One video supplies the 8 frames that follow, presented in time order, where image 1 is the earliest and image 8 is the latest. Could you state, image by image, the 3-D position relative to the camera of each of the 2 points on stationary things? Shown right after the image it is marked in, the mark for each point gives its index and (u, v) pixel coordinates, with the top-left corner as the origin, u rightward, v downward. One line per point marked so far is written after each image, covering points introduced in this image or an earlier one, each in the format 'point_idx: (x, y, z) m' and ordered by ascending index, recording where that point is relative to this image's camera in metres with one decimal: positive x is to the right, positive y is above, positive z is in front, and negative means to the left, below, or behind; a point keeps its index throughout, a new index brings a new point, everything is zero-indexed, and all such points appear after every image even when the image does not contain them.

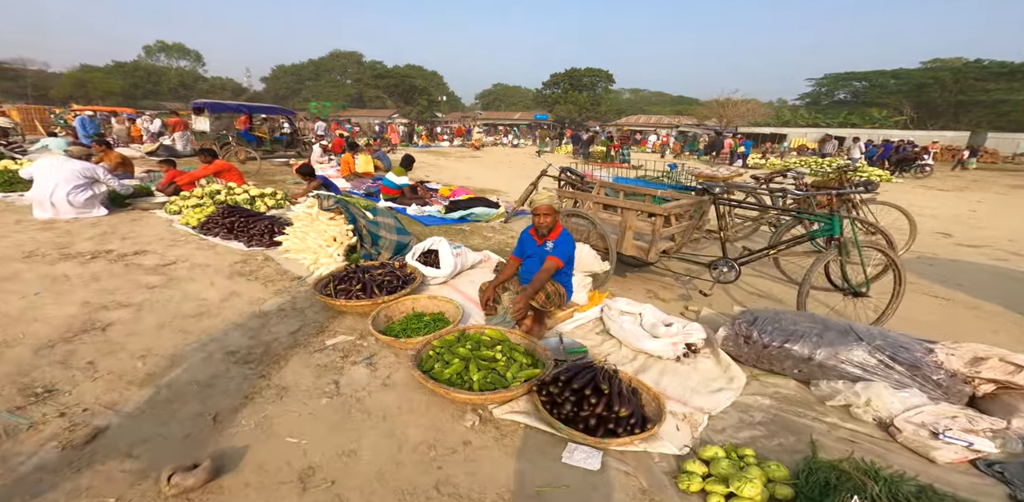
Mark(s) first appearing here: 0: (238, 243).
0: (-4.2, 0.0, +6.5) m
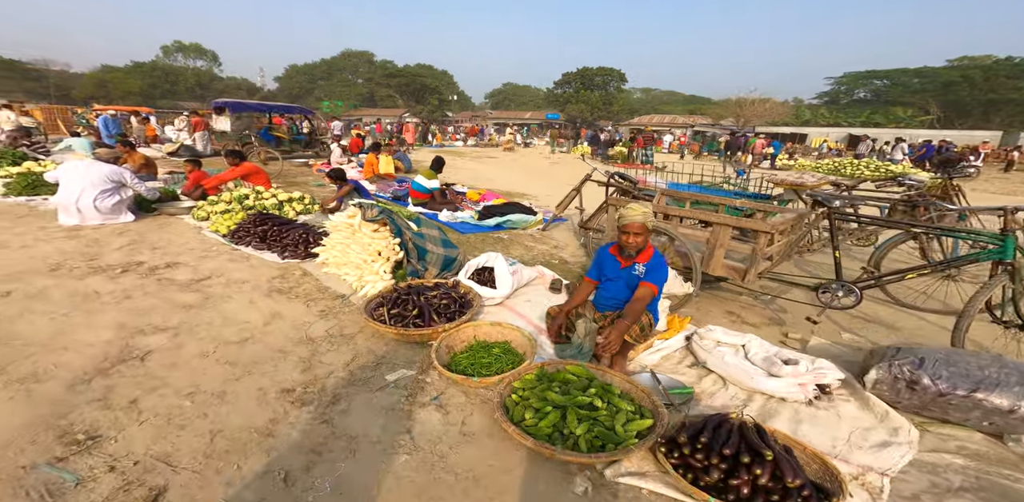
0: (-3.4, -0.1, +6.1) m
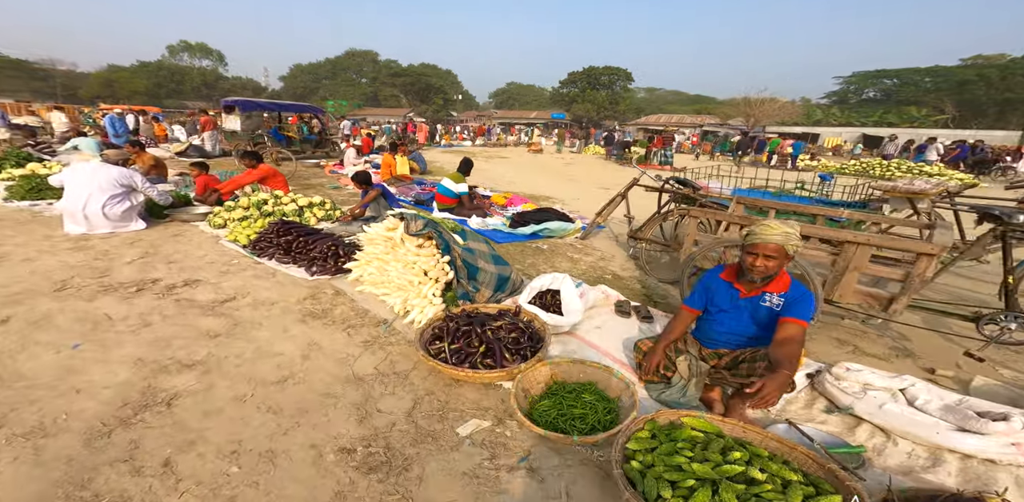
0: (-2.8, -0.3, +5.5) m
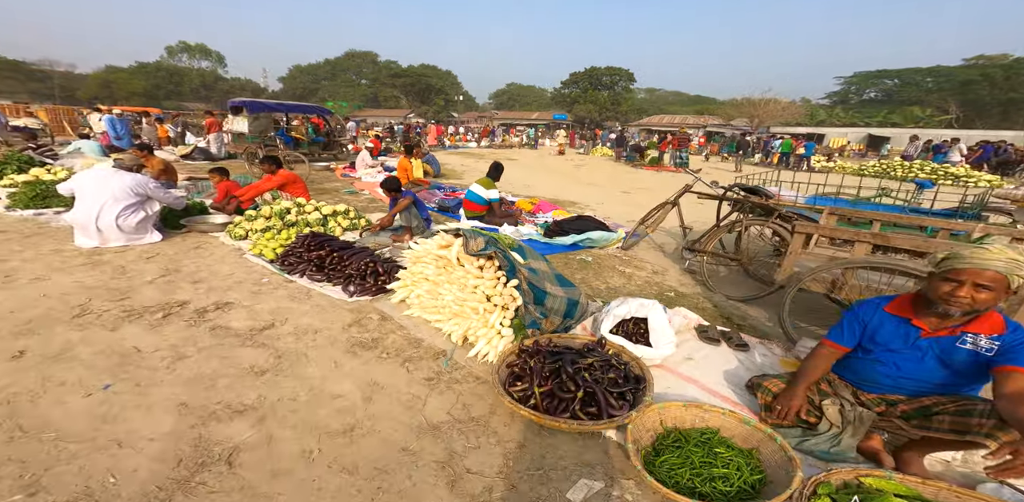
0: (-2.1, -0.5, +5.0) m
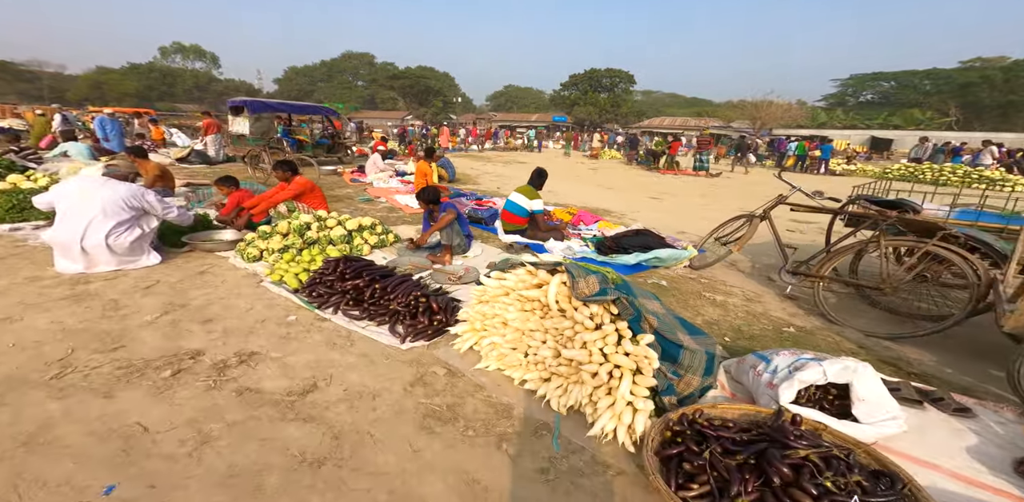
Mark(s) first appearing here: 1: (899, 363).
0: (-1.2, -0.8, +4.1) m
1: (+3.3, -1.0, +3.6) m
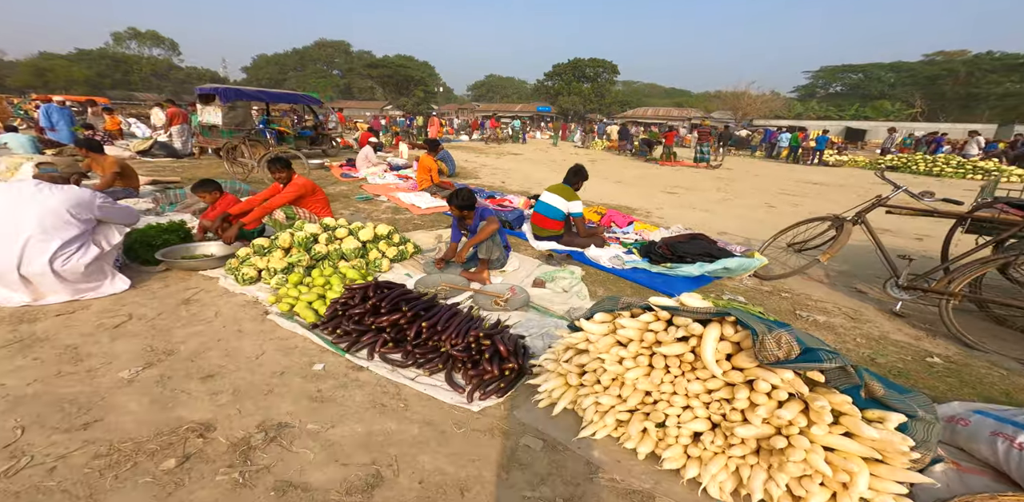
0: (-0.5, -1.0, +3.1) m
1: (+4.1, -1.2, +2.9) m
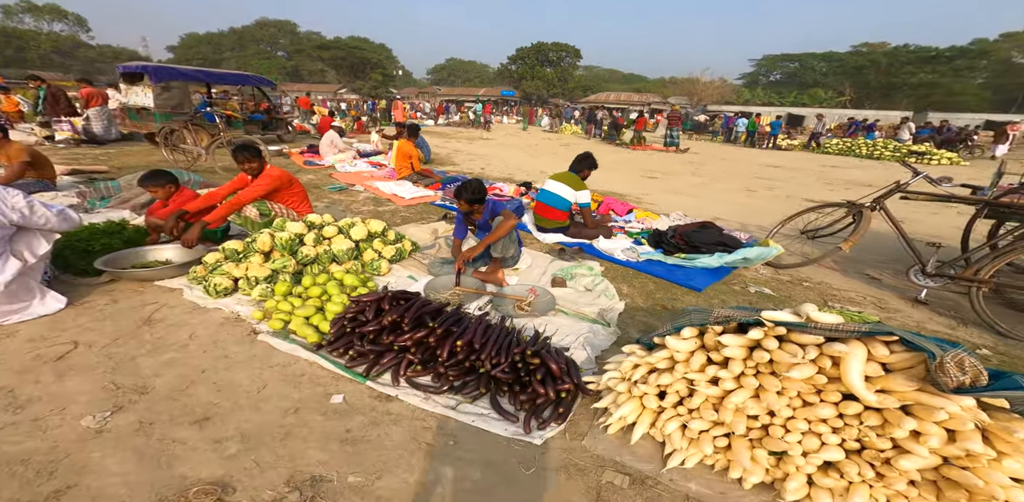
0: (-0.1, -1.1, +2.6) m
1: (+4.5, -1.1, +2.9) m
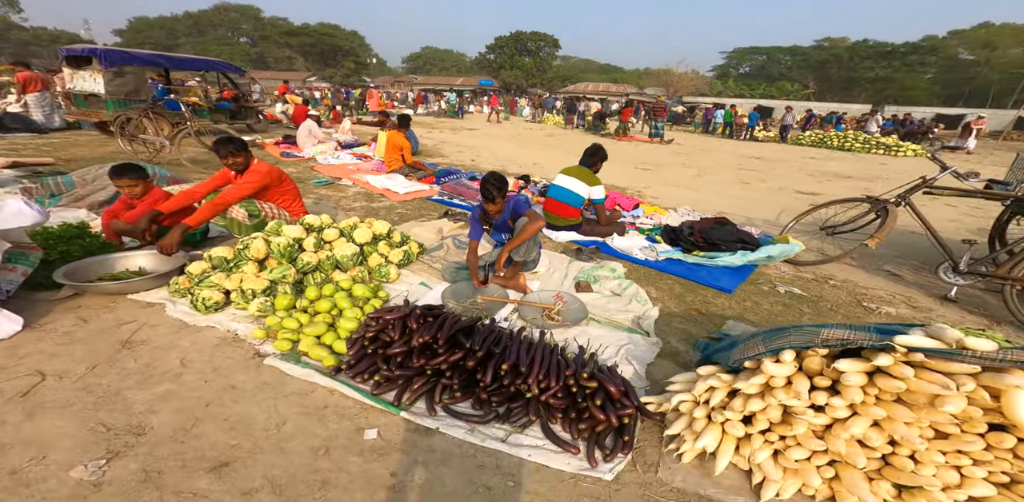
0: (+0.3, -1.1, +2.3) m
1: (+4.8, -1.1, +2.8) m
